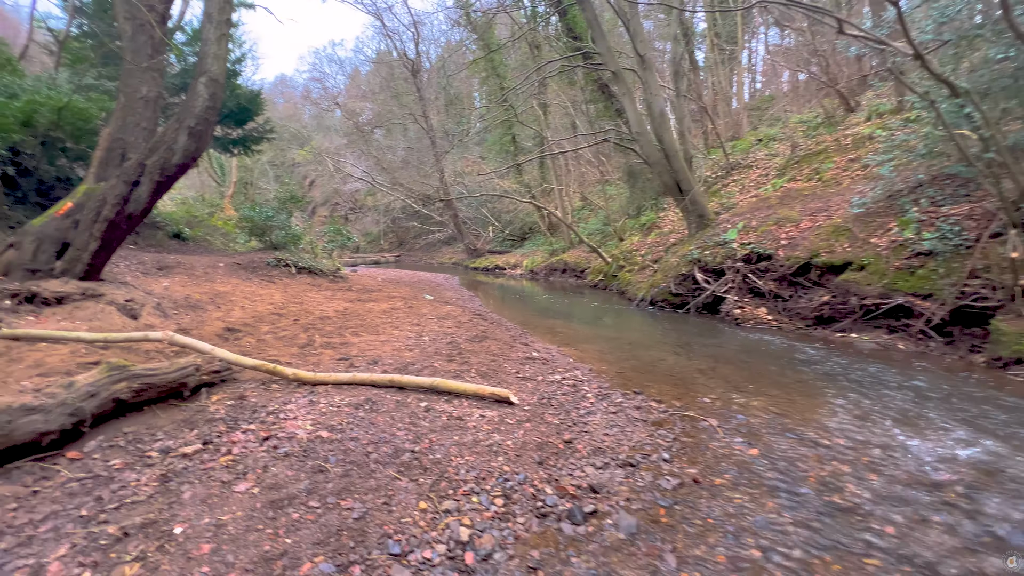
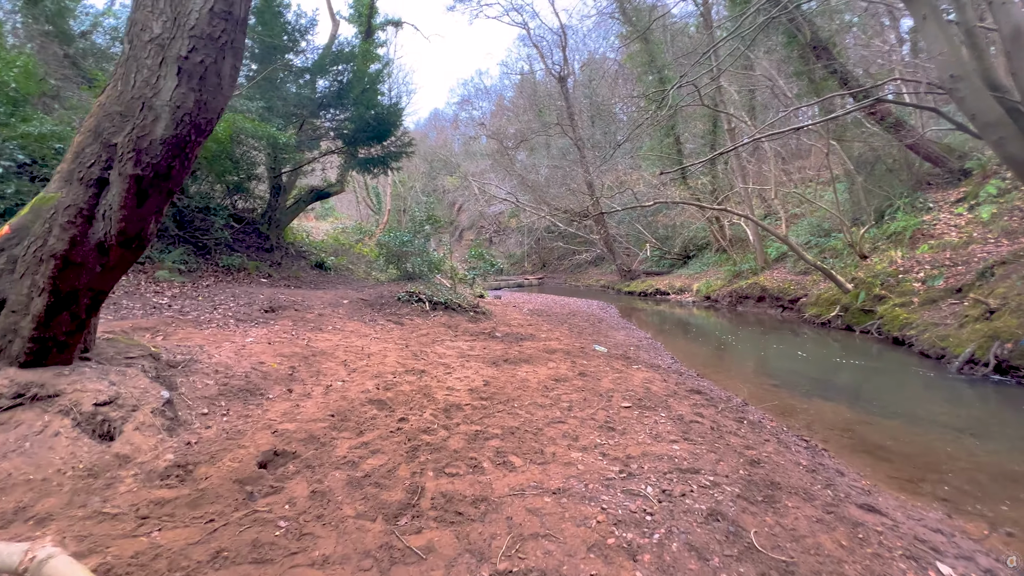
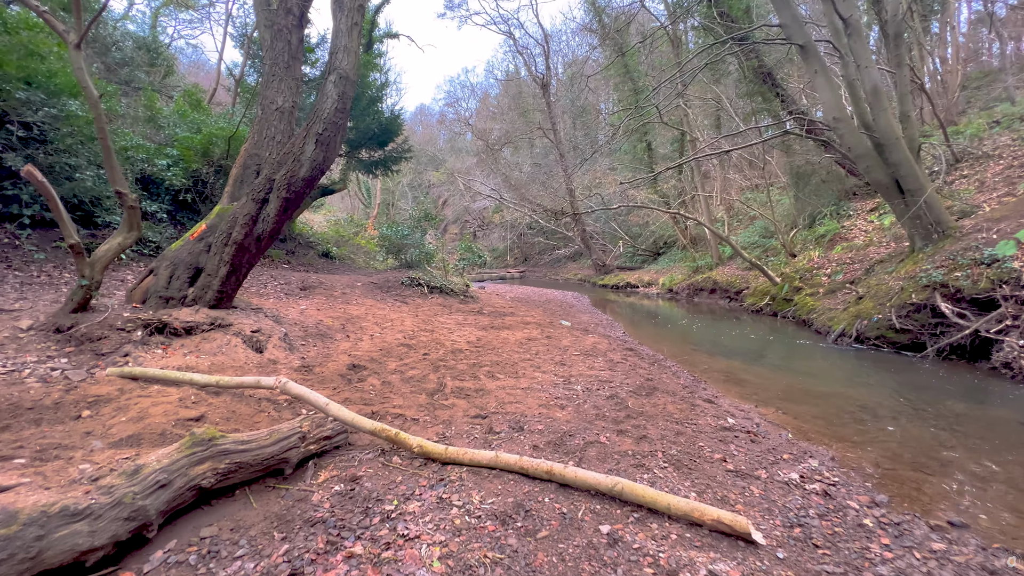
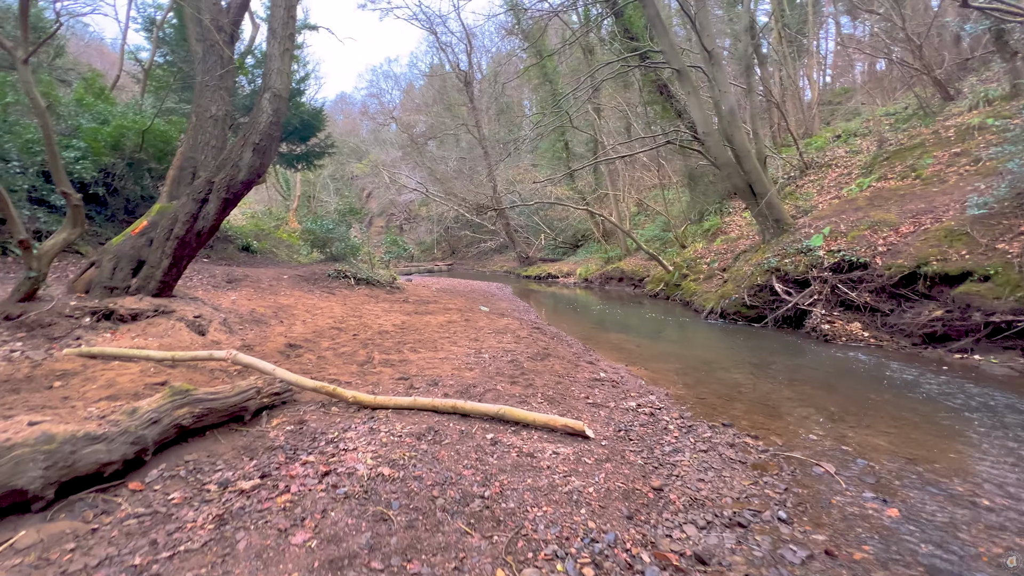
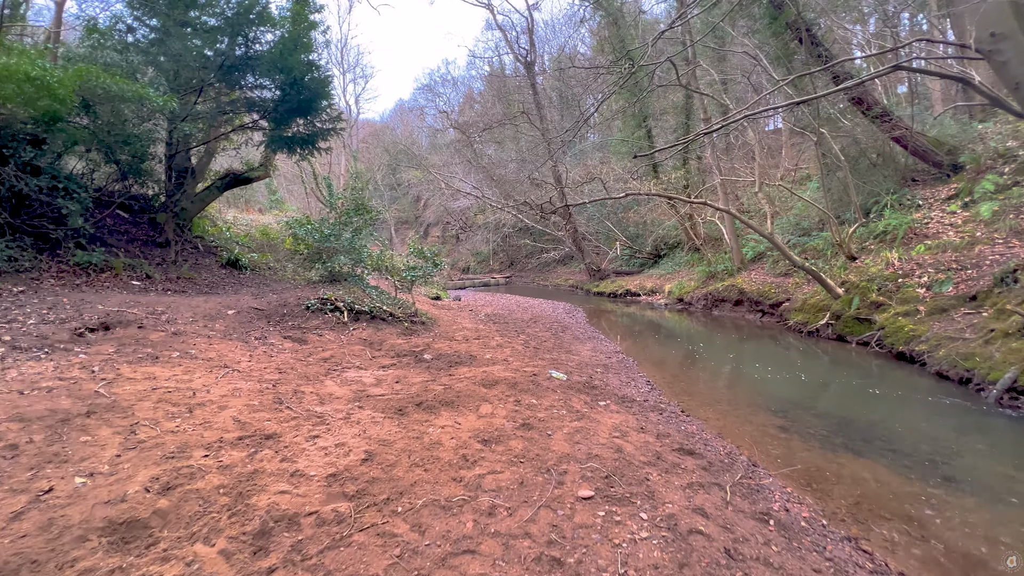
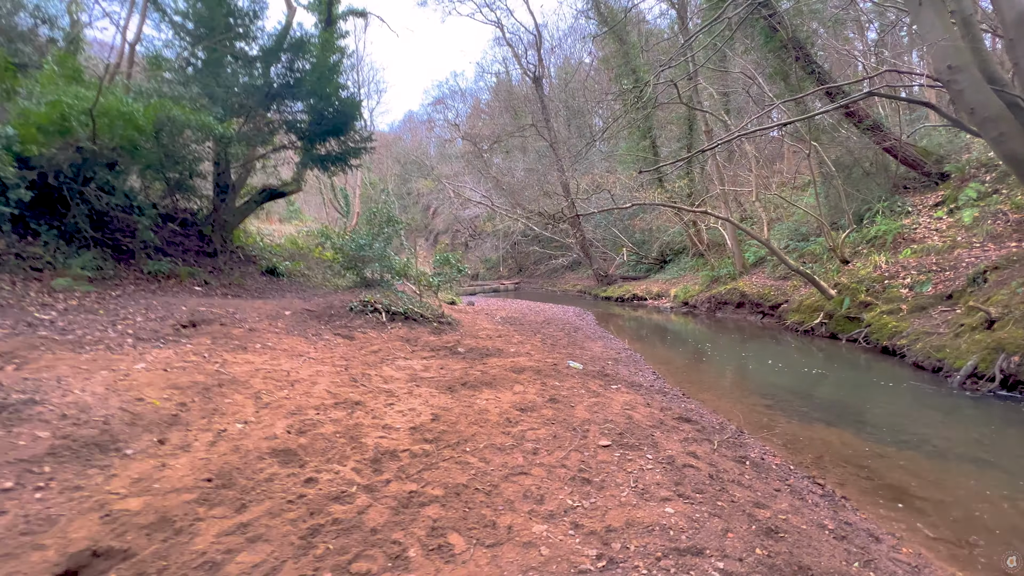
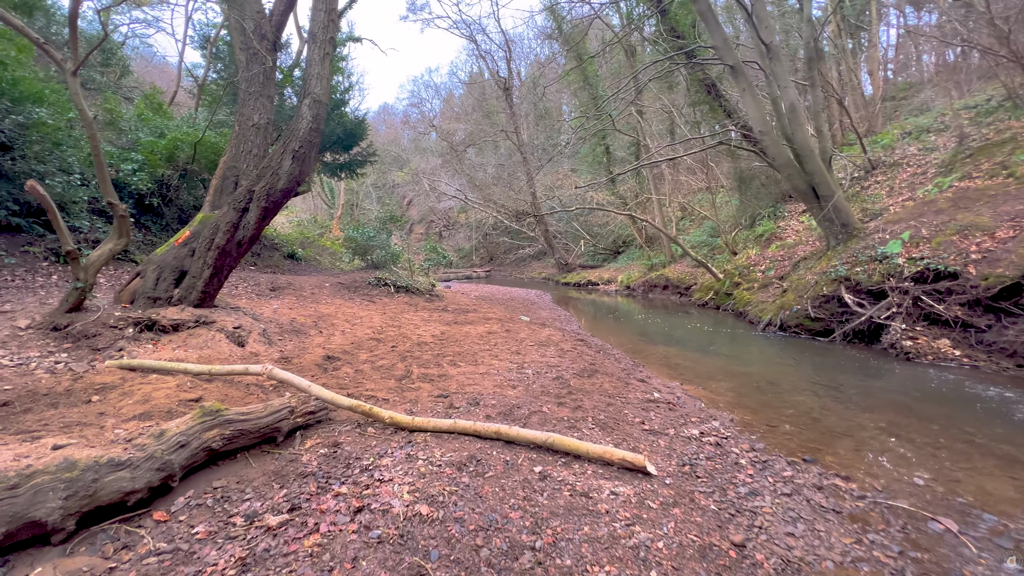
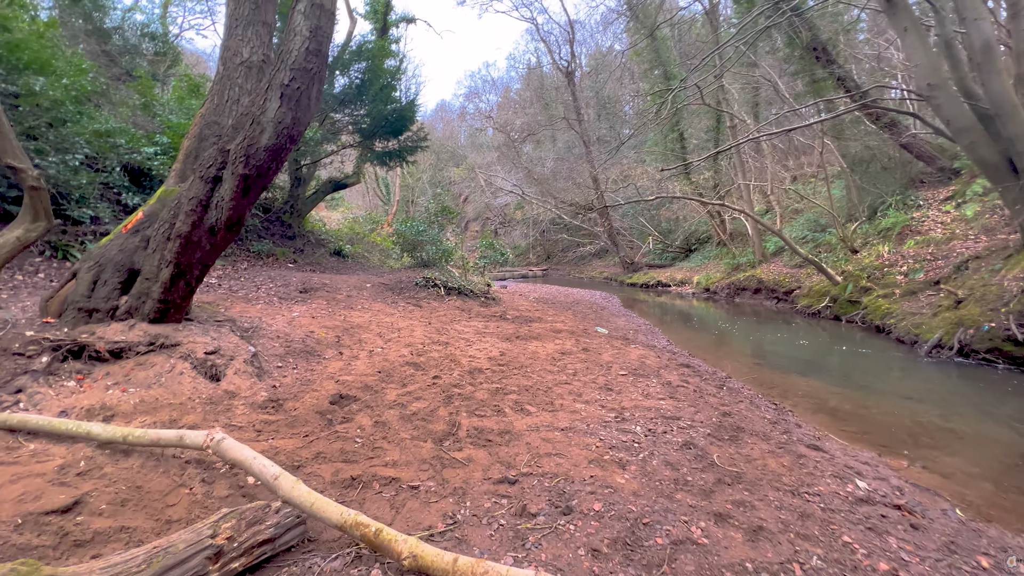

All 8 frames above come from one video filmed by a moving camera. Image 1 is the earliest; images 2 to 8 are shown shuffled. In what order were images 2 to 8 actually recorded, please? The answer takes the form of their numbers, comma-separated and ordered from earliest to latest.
4, 7, 3, 8, 2, 6, 5
